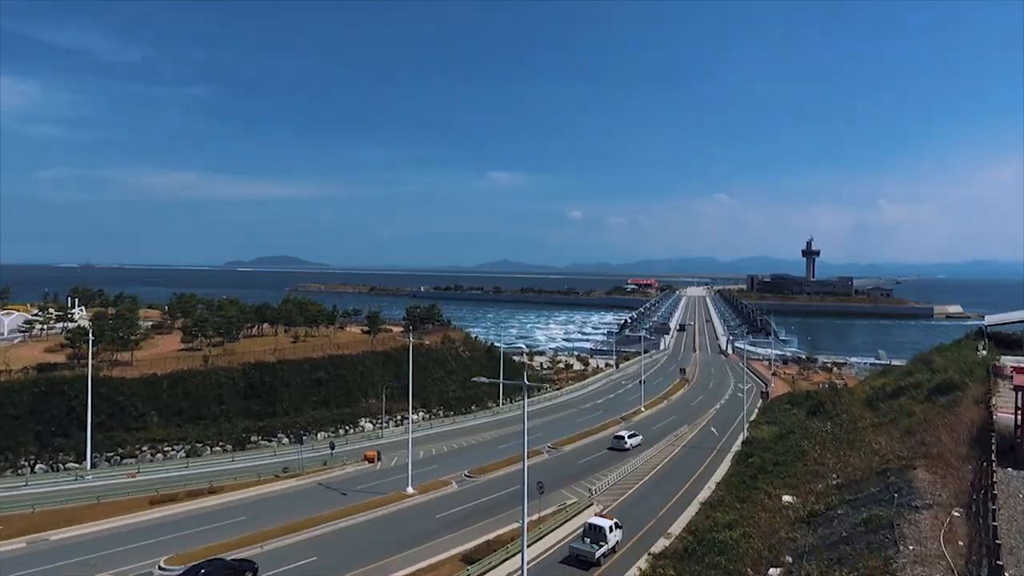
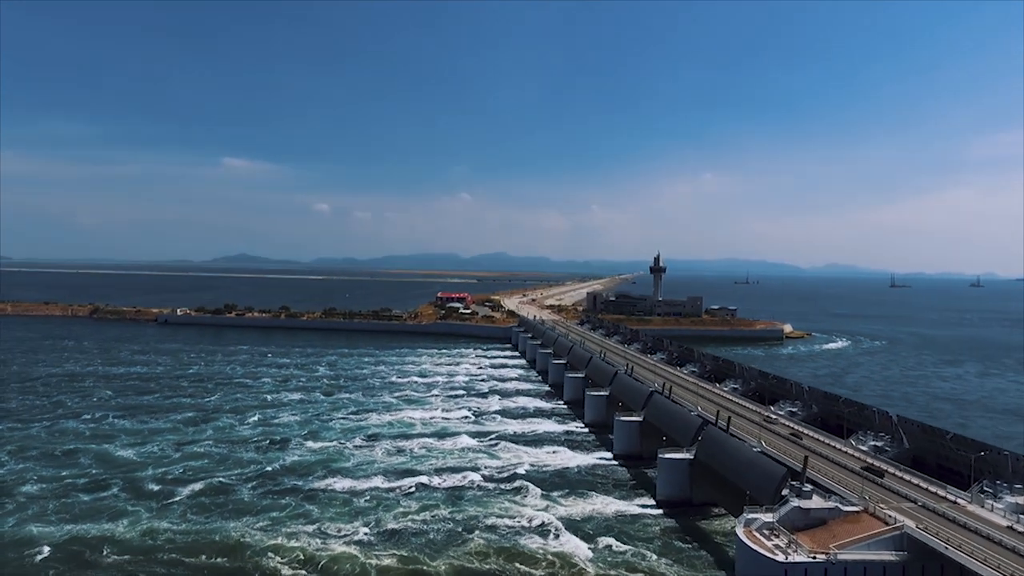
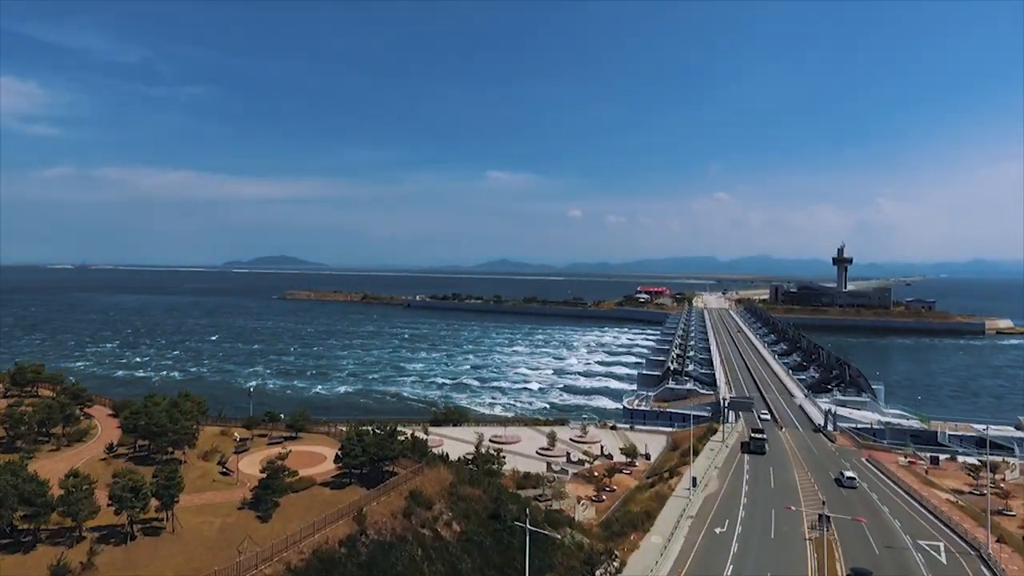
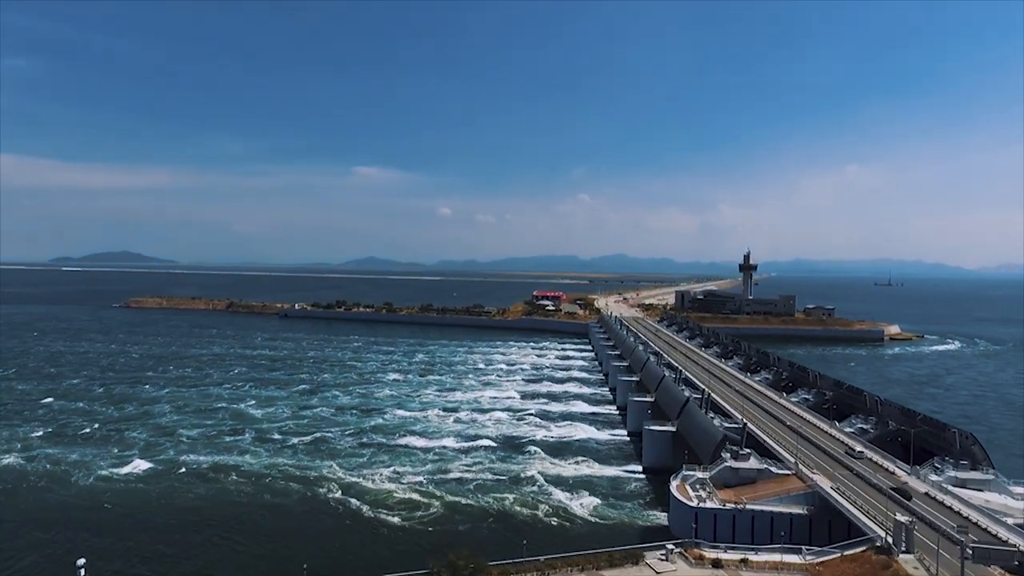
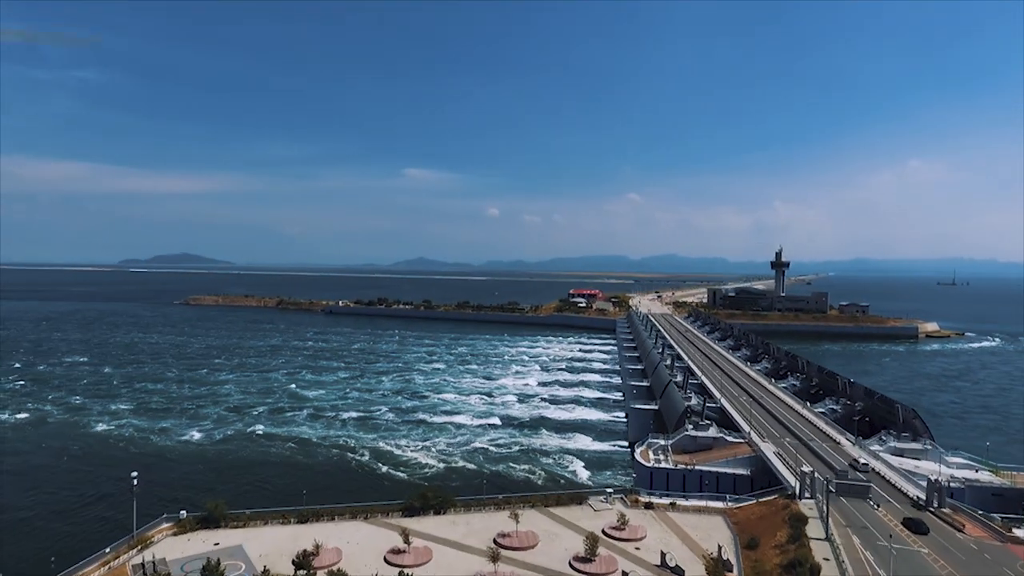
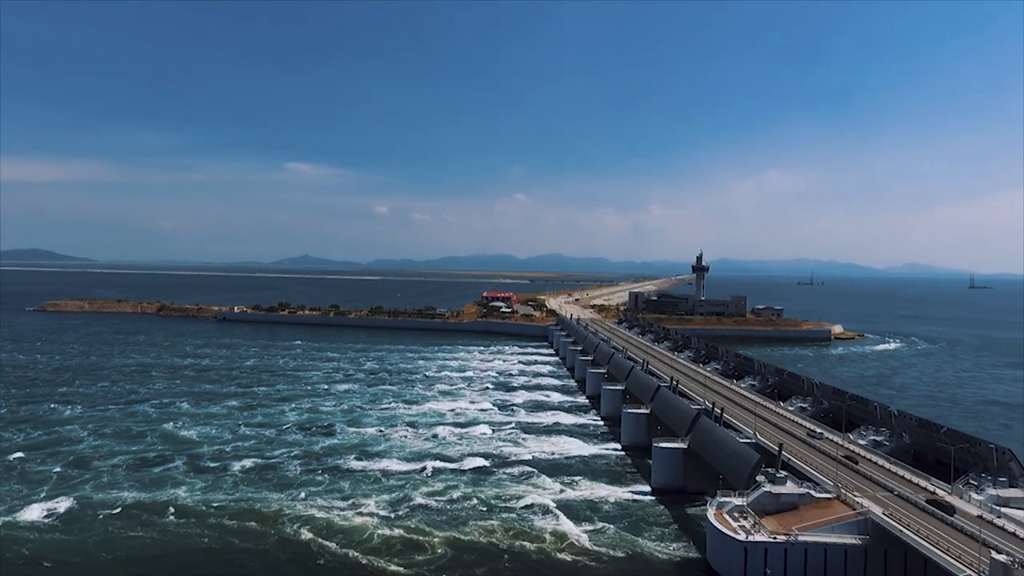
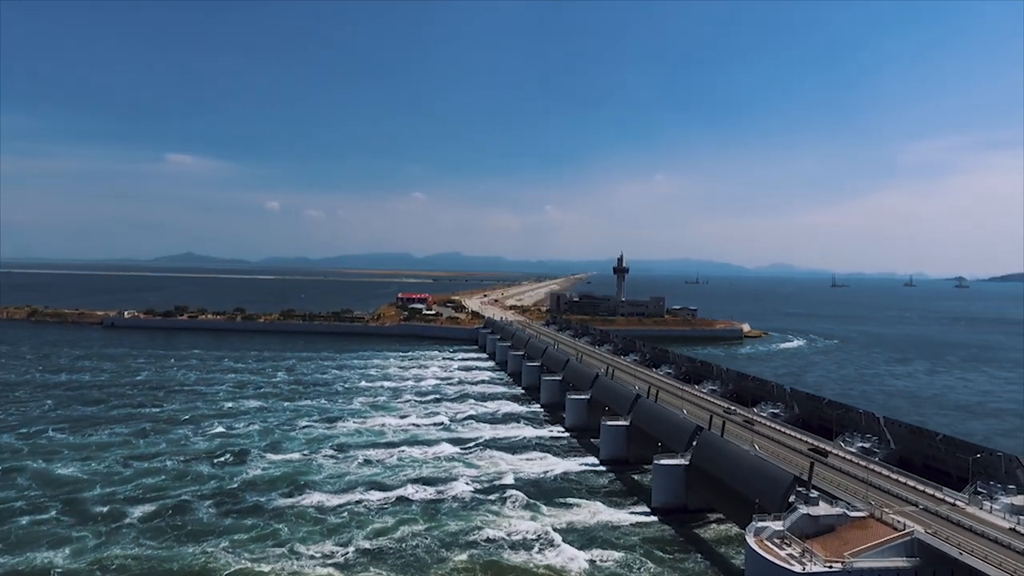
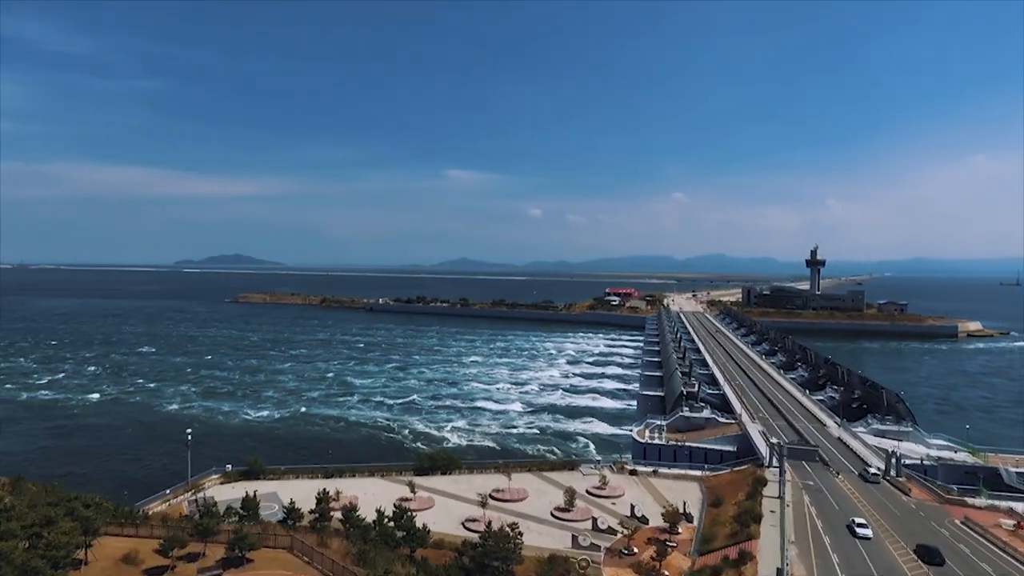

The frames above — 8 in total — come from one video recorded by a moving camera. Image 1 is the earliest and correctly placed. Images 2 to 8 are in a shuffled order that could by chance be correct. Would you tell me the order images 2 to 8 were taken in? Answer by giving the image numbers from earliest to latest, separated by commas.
3, 8, 5, 4, 6, 2, 7
